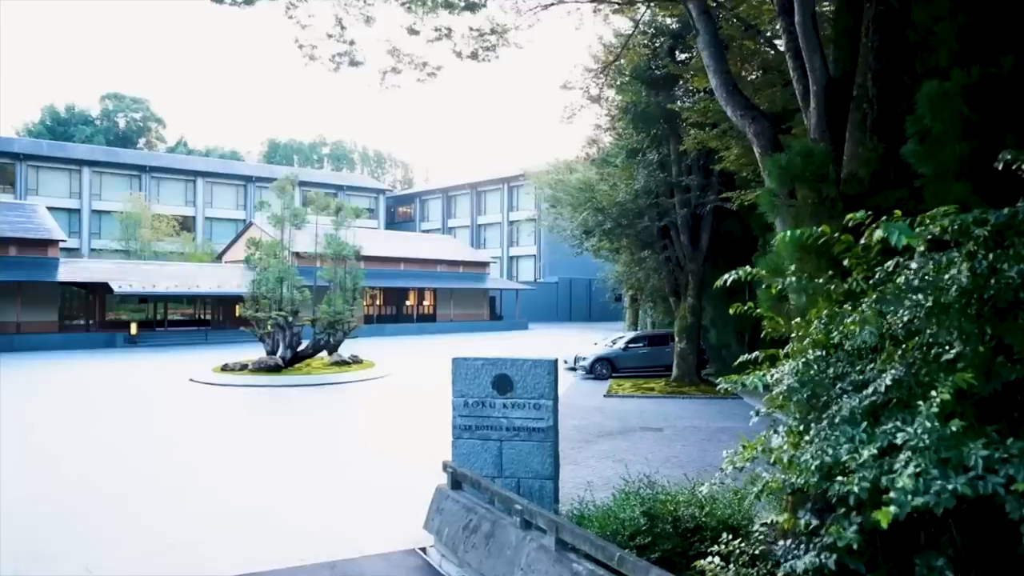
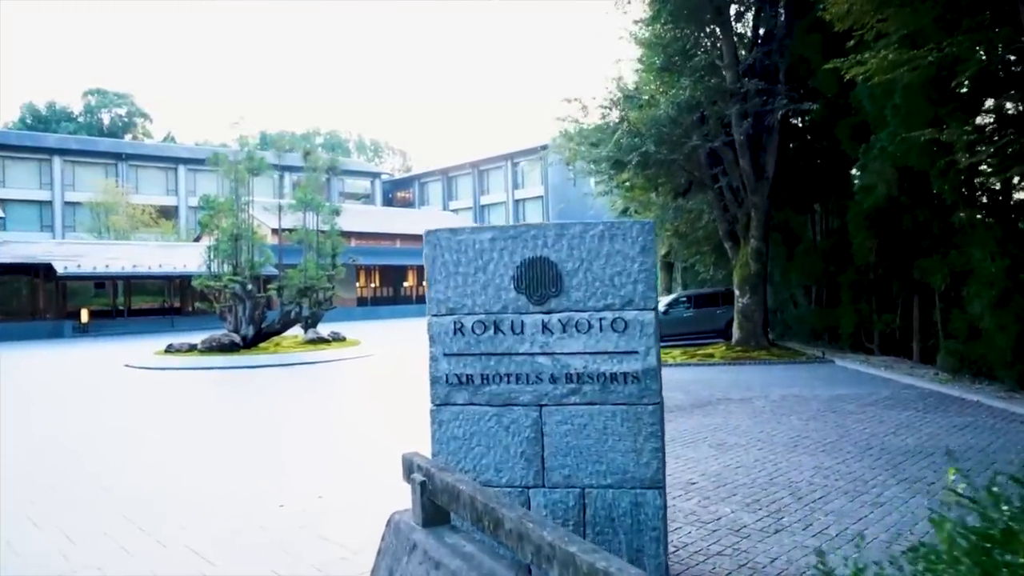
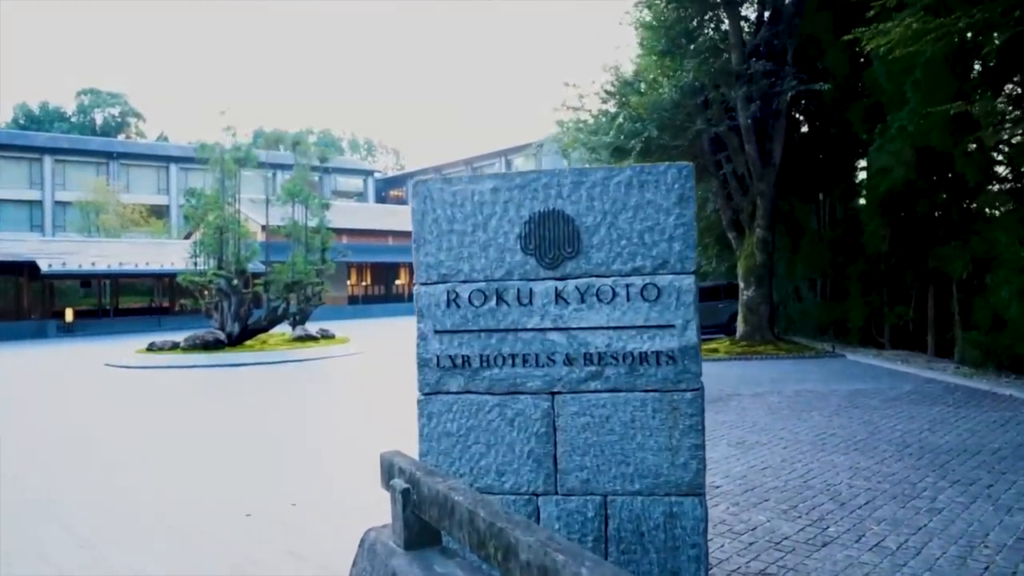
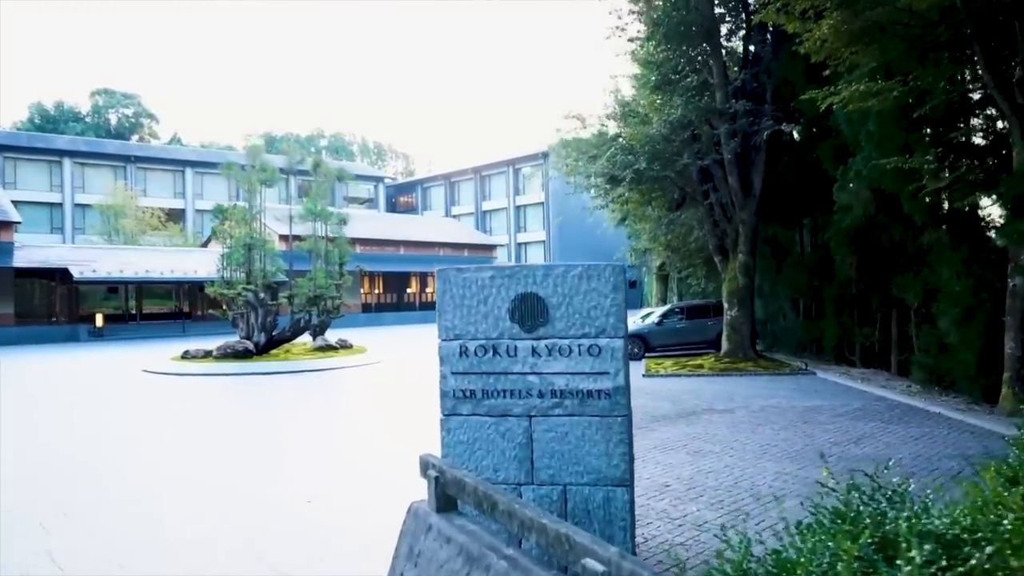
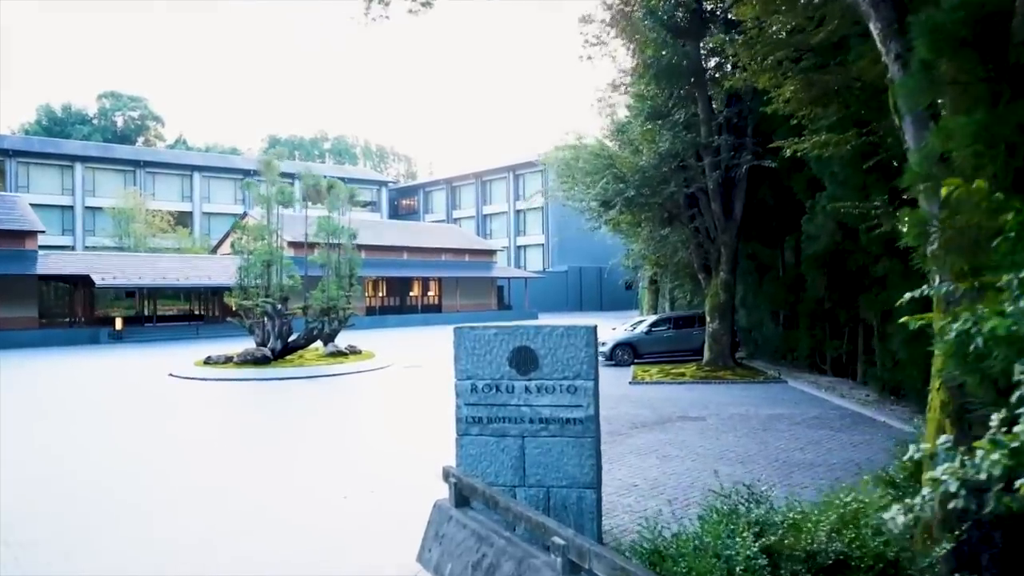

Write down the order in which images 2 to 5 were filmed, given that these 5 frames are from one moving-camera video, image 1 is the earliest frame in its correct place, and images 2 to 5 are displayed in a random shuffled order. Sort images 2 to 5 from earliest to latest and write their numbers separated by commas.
5, 4, 2, 3
